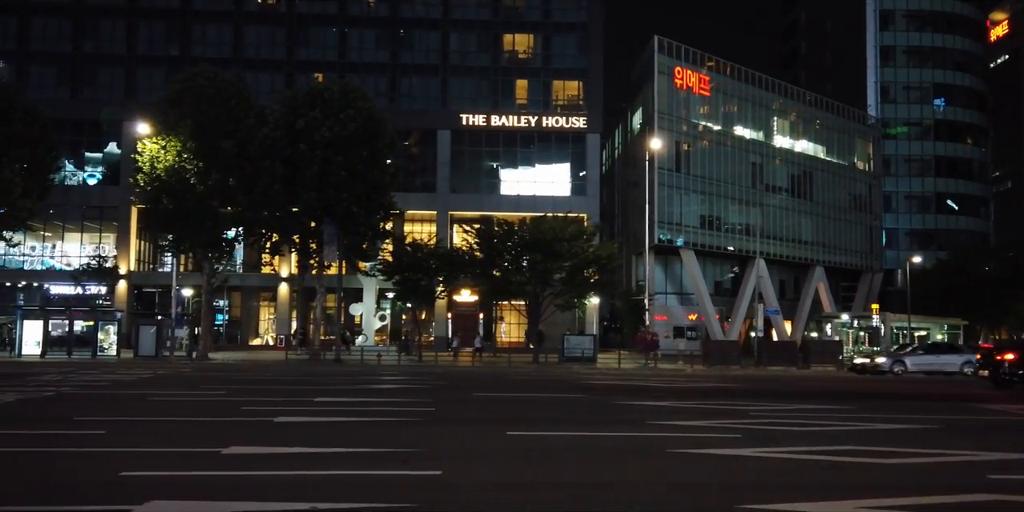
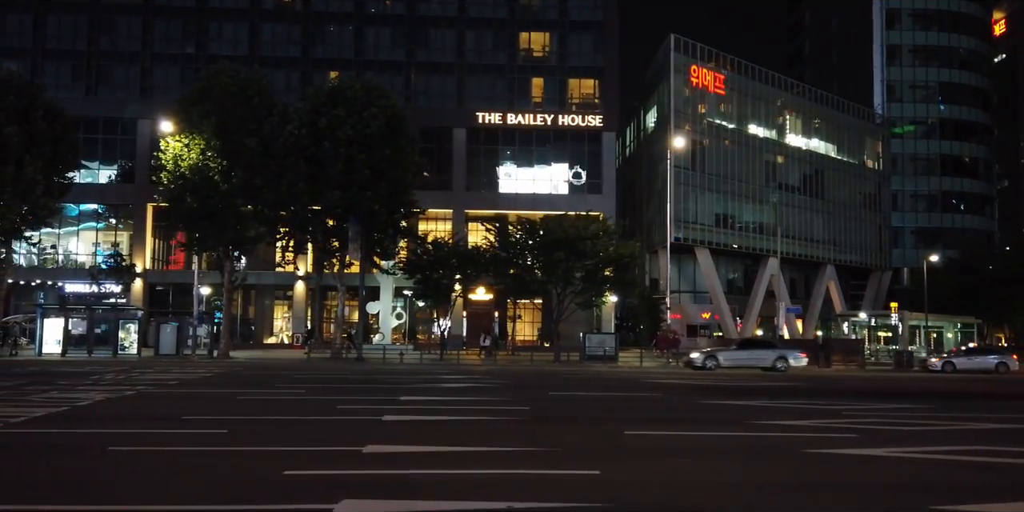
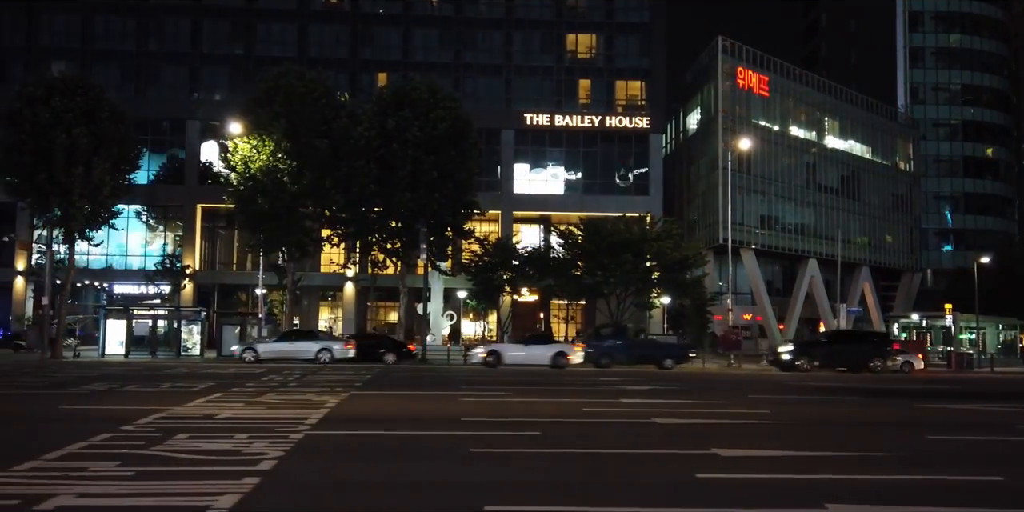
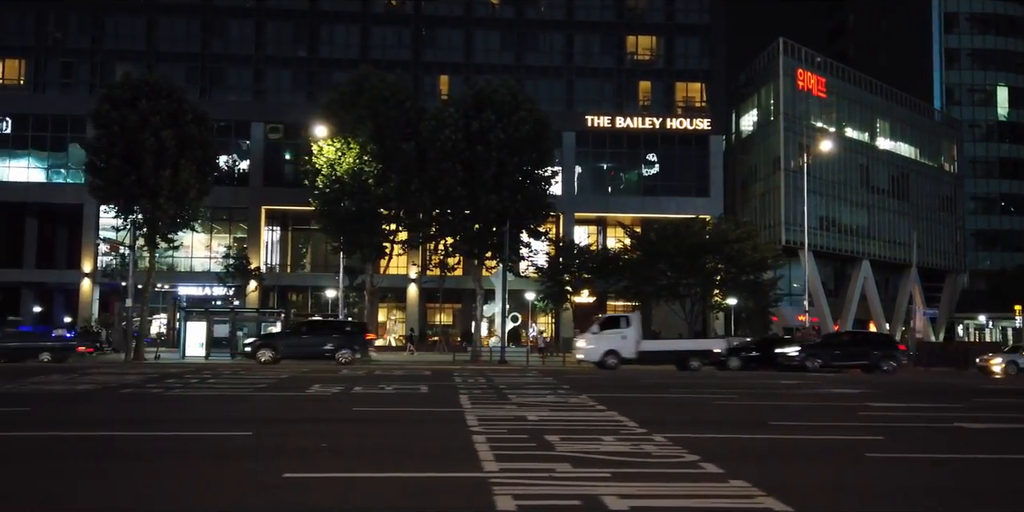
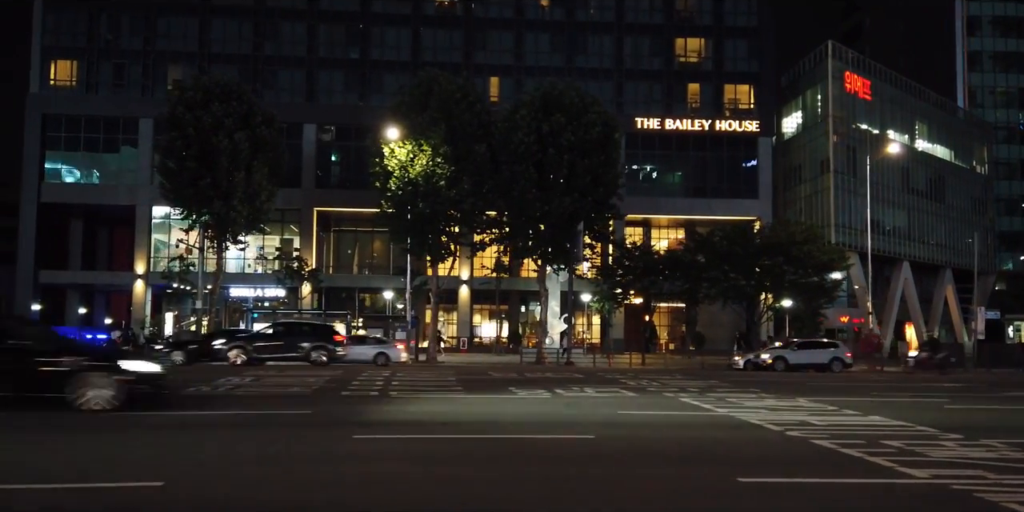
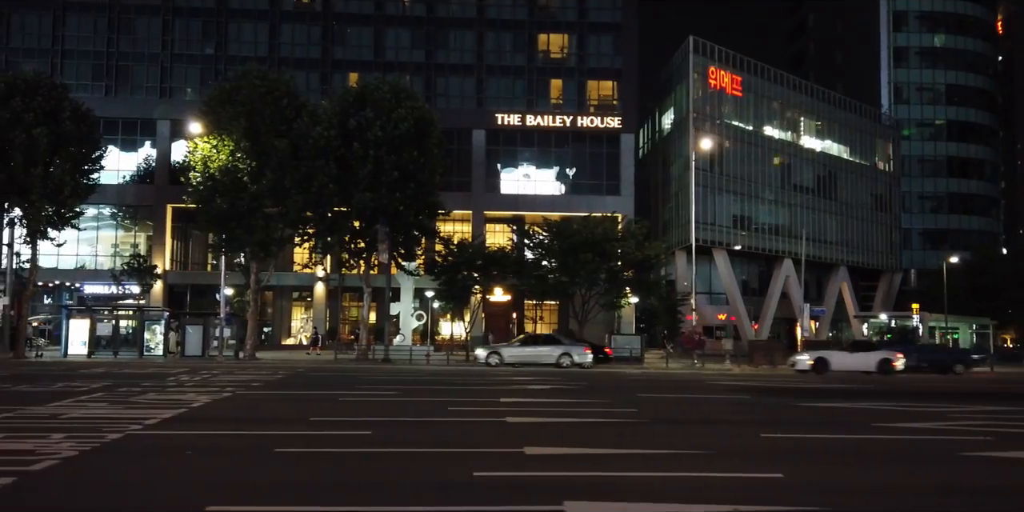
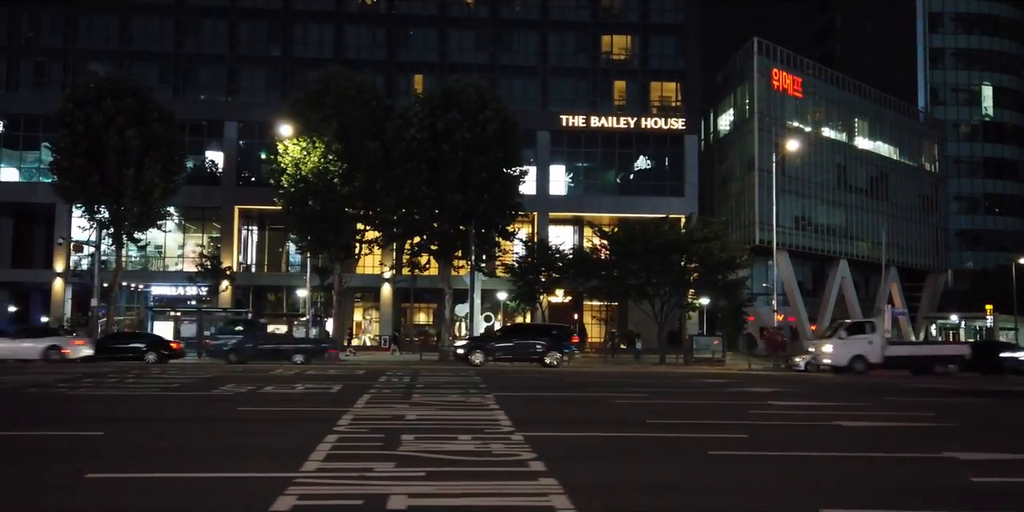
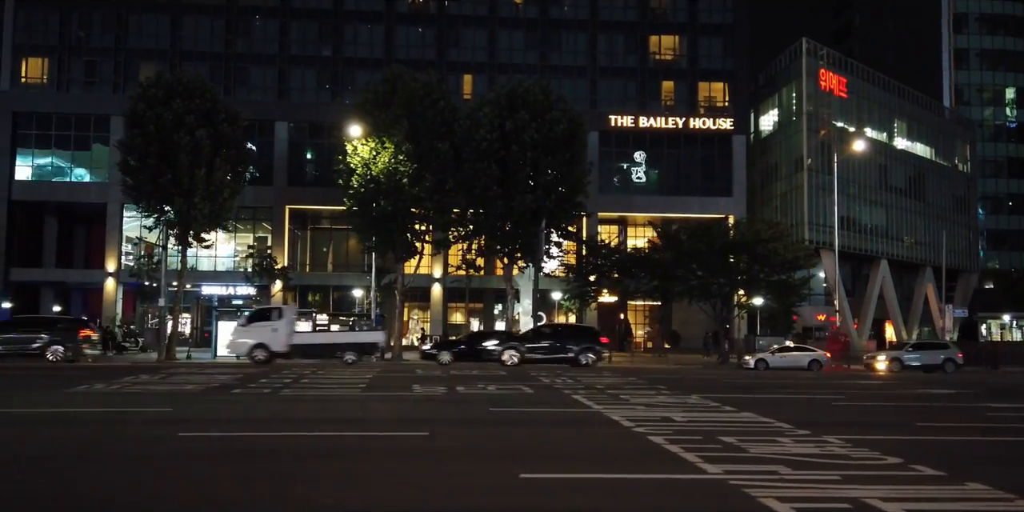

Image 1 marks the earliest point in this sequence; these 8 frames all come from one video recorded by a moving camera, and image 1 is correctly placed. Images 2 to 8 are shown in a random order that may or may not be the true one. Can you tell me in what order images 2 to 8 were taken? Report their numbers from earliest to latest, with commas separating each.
2, 6, 3, 7, 4, 8, 5
